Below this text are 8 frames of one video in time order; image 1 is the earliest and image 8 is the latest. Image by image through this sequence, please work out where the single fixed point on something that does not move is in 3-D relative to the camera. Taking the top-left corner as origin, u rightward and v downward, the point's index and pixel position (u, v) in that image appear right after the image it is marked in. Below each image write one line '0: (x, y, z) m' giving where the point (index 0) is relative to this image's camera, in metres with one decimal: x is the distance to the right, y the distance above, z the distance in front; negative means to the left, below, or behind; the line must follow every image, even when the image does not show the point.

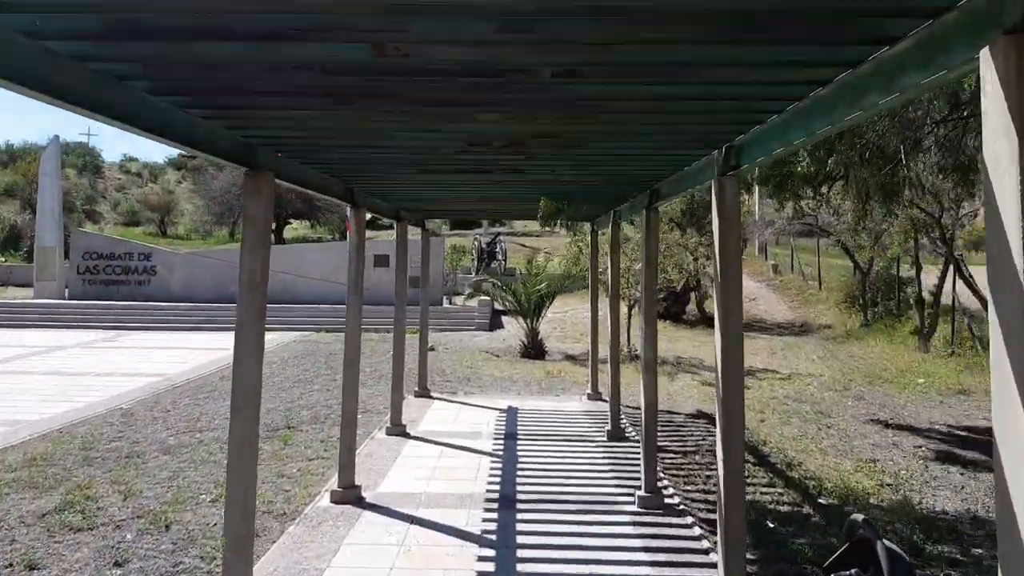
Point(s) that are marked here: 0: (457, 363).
0: (-0.7, -1.0, +11.3) m
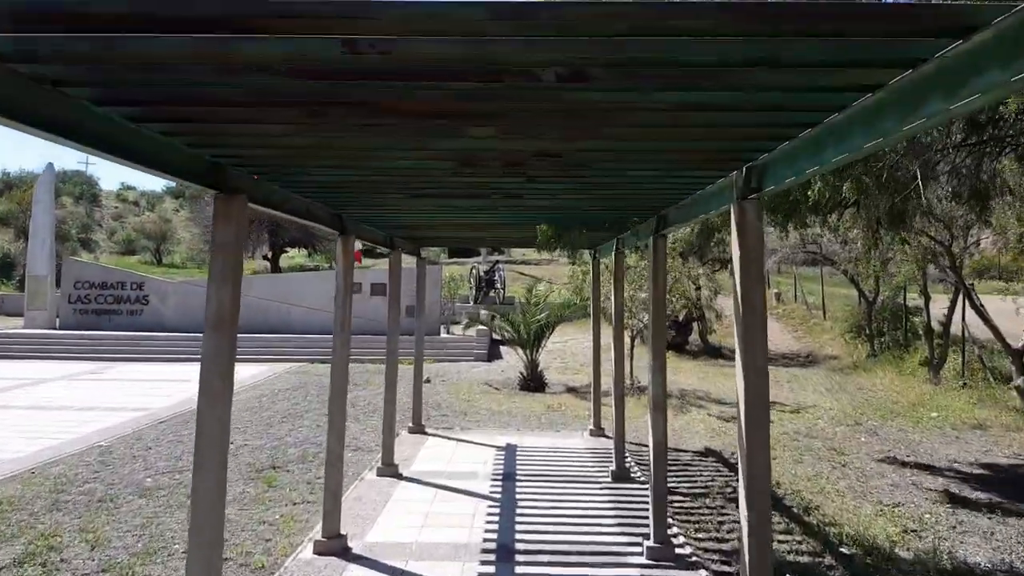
0: (-0.7, -1.4, +10.9) m
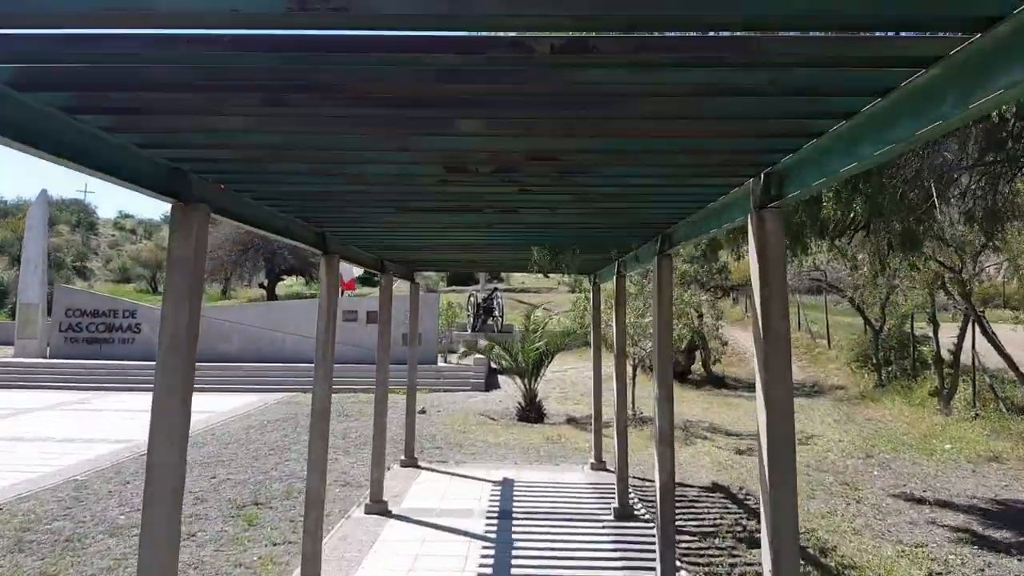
0: (-0.8, -1.7, +10.6) m
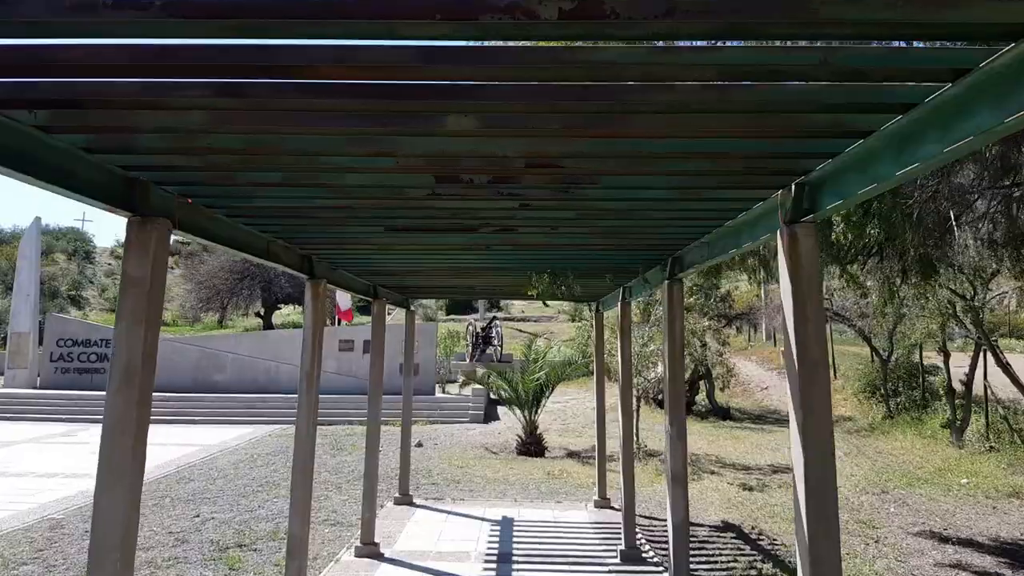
0: (-0.8, -2.1, +10.2) m
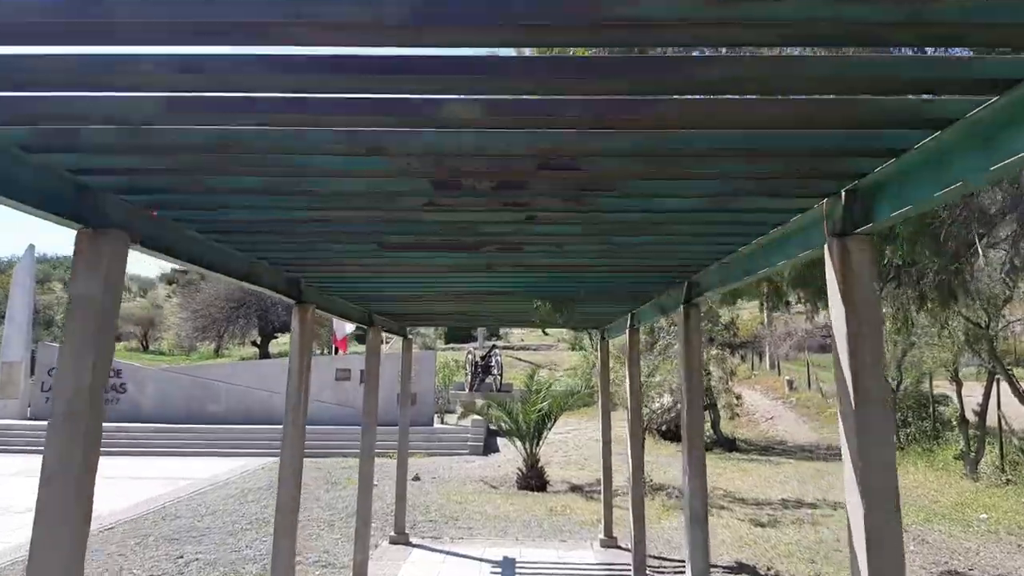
0: (-0.8, -2.4, +9.8) m
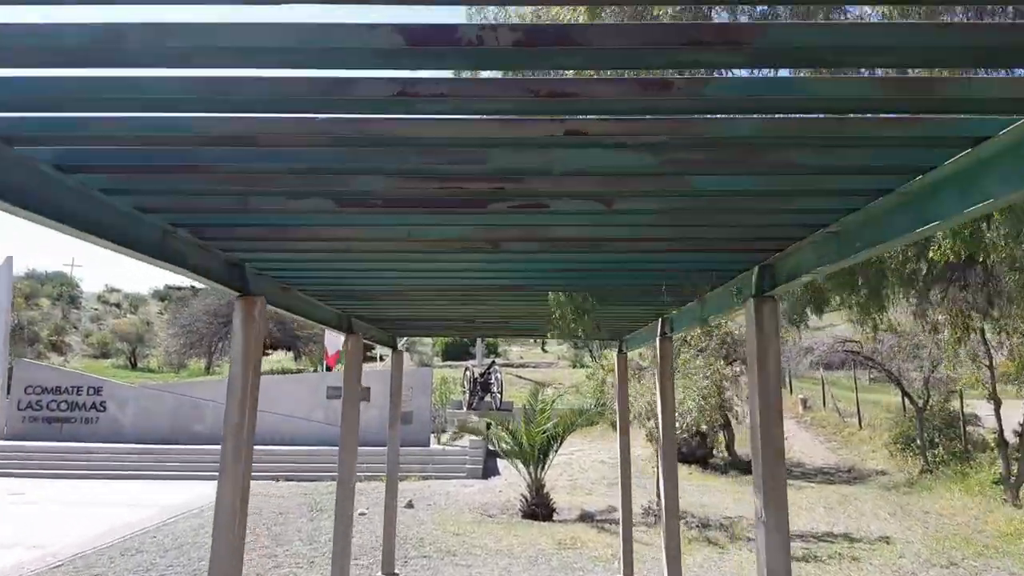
0: (-0.7, -2.5, +8.8) m
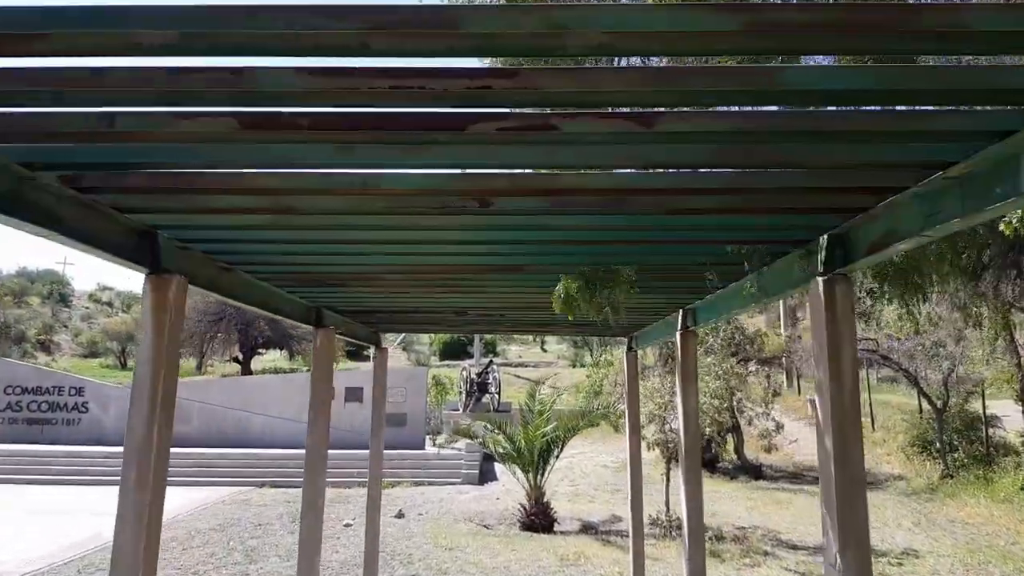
0: (-0.8, -2.4, +8.1) m
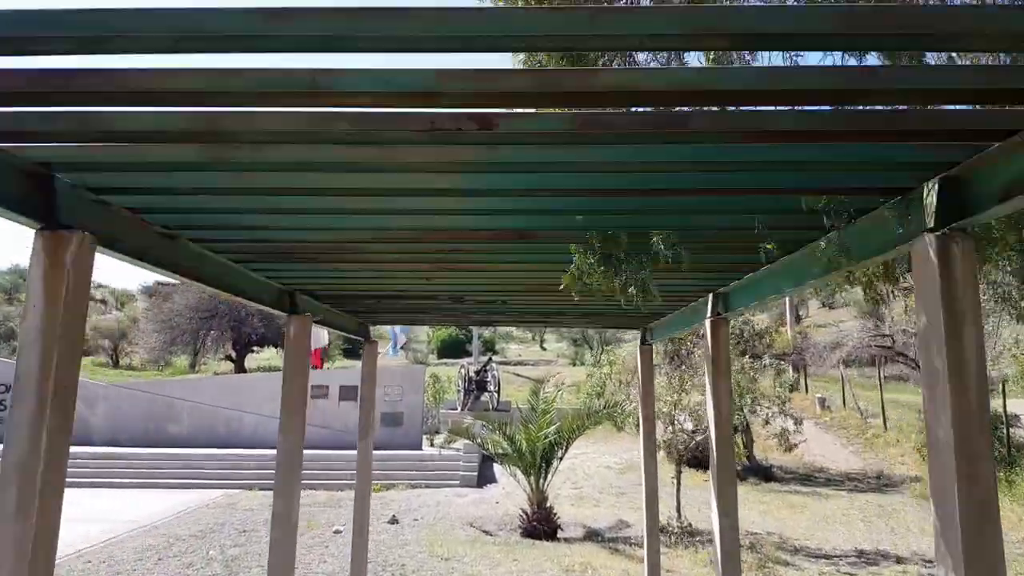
0: (-0.7, -2.3, +7.5) m
